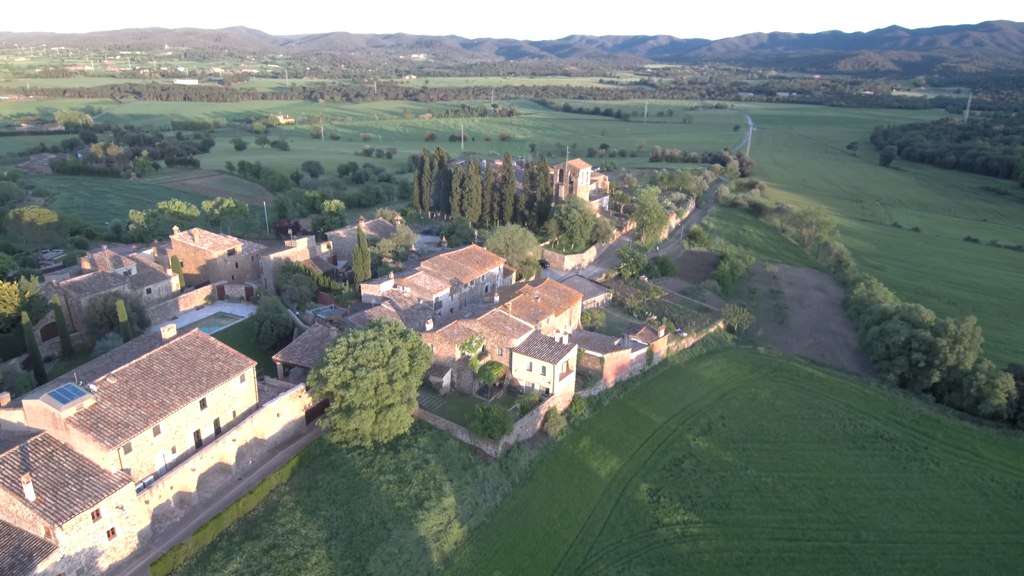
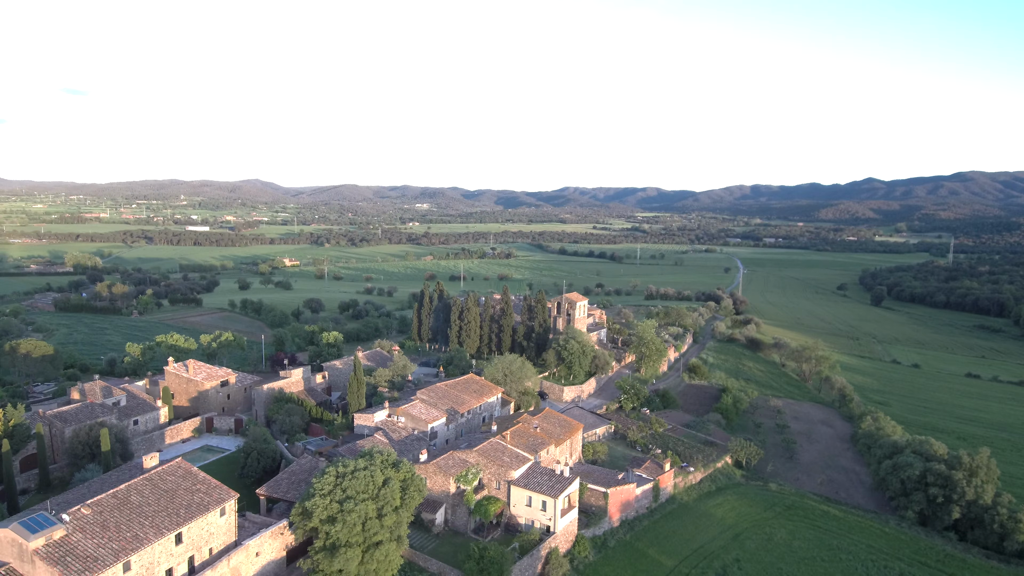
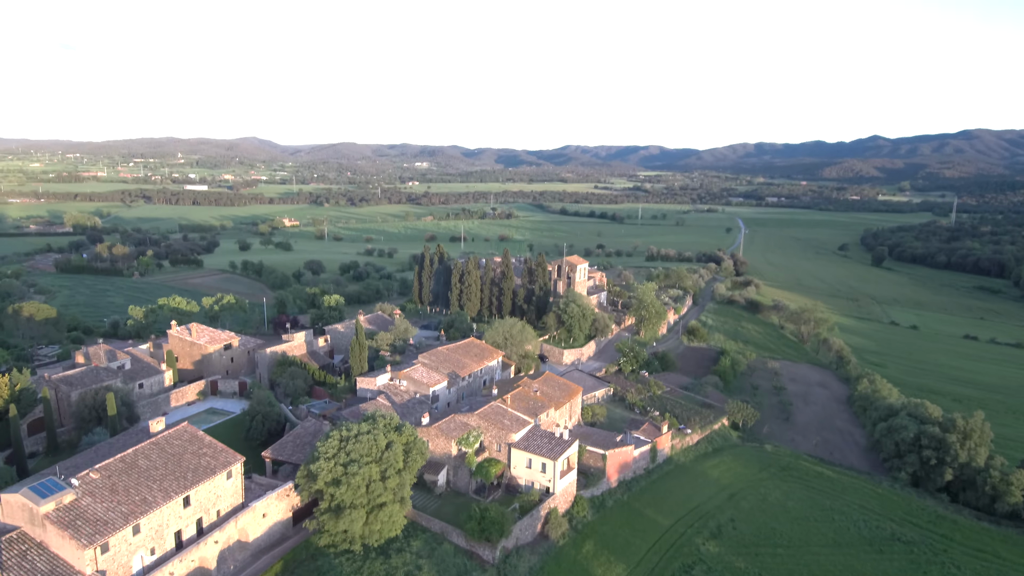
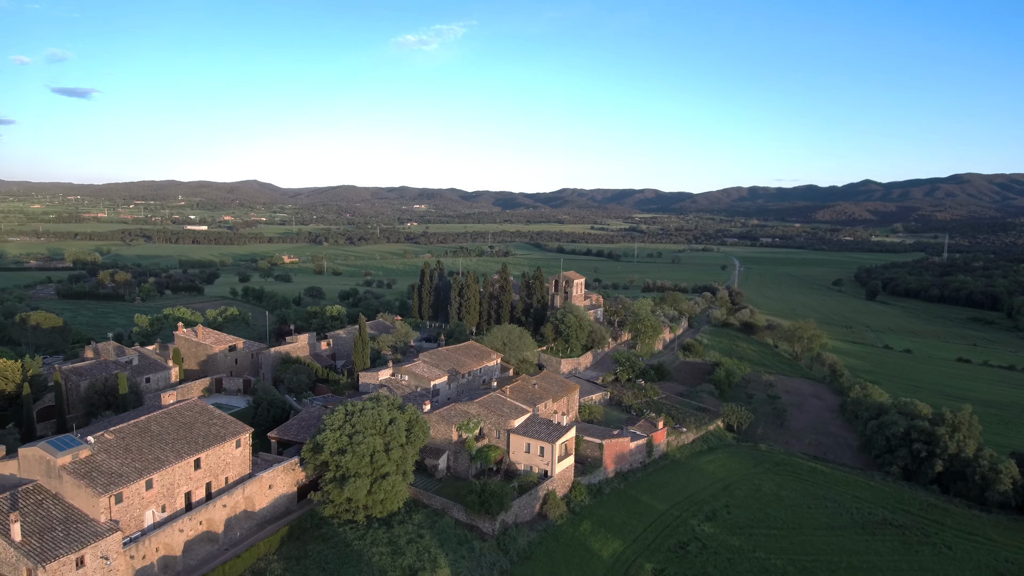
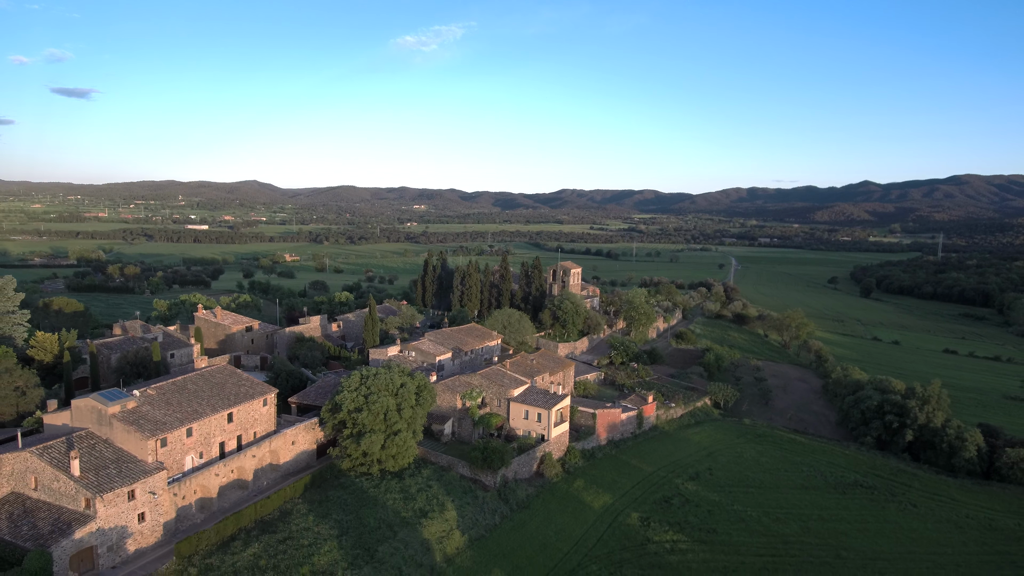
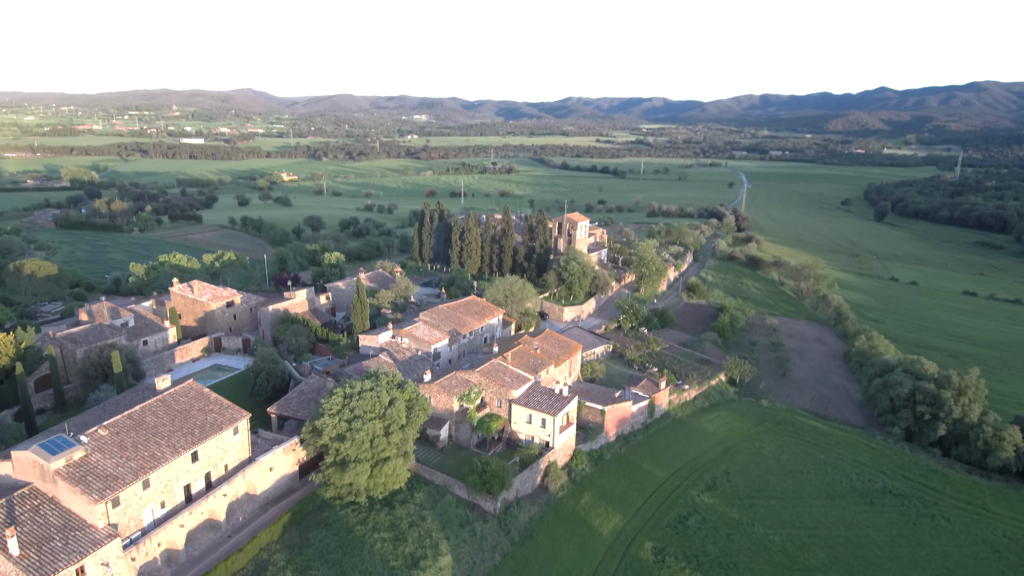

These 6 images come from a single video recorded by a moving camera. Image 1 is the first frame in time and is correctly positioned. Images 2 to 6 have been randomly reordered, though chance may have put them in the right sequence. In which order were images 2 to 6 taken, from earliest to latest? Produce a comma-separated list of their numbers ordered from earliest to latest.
6, 3, 2, 4, 5
